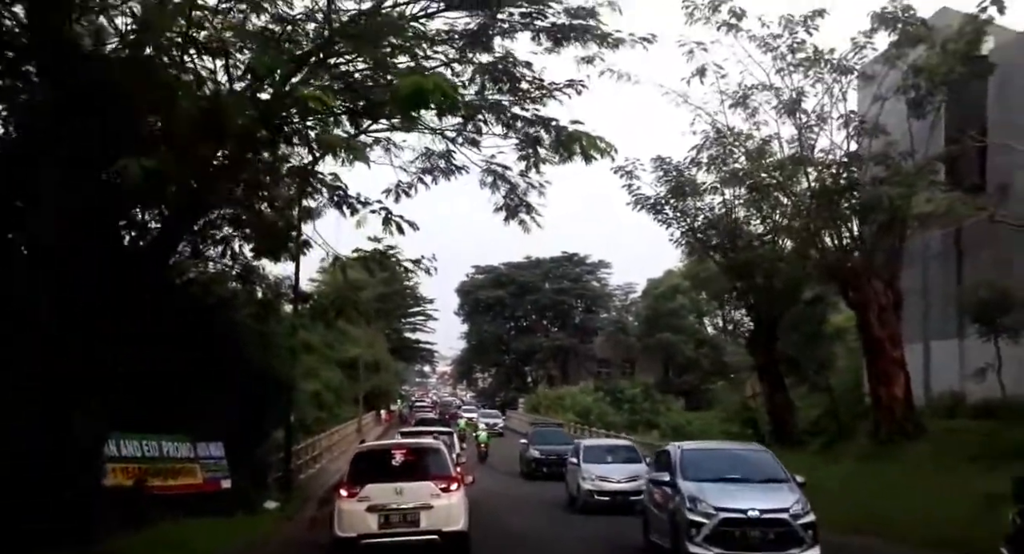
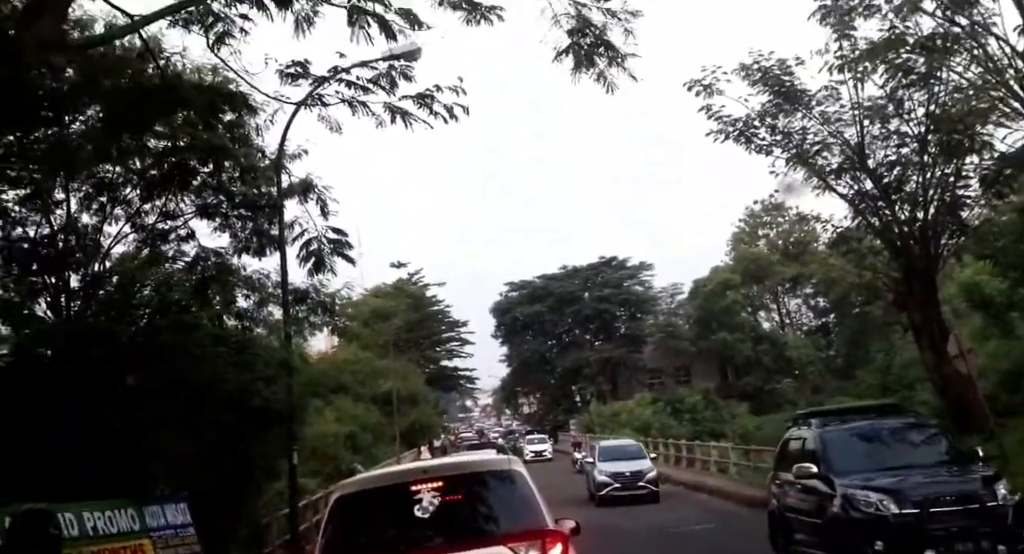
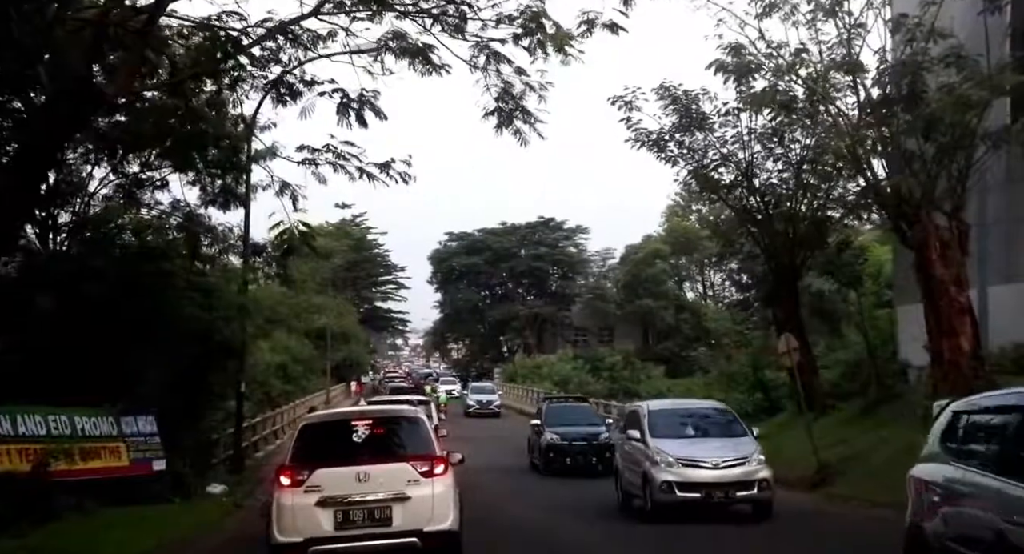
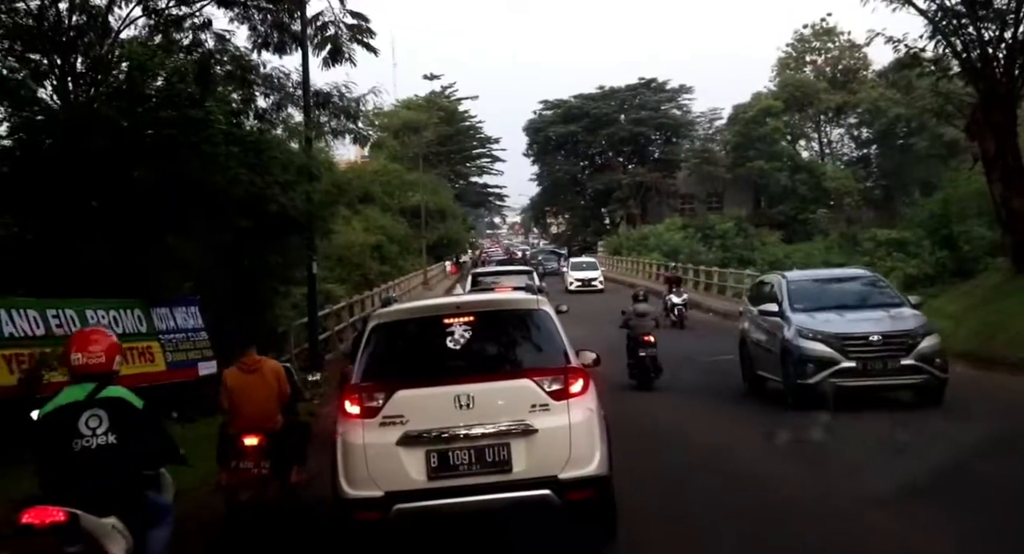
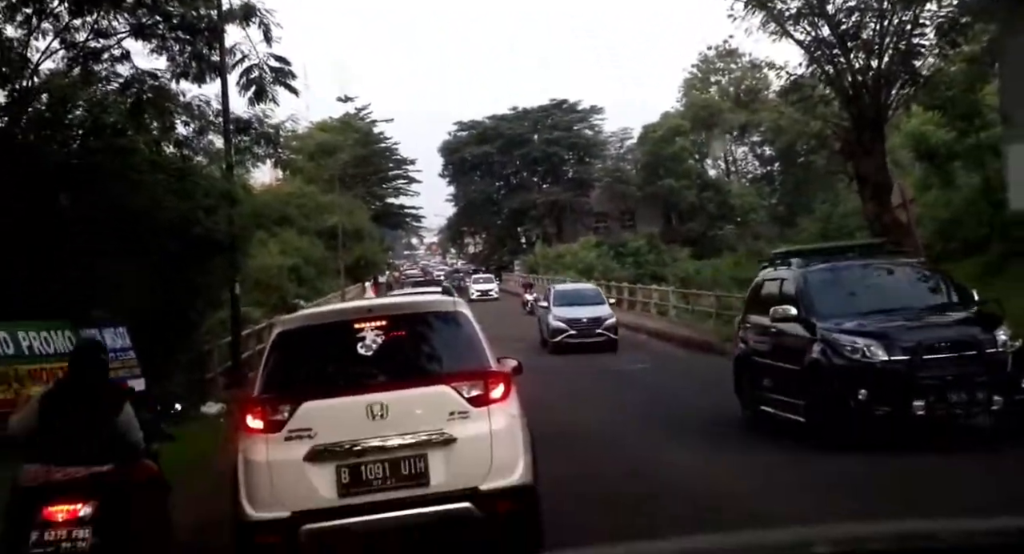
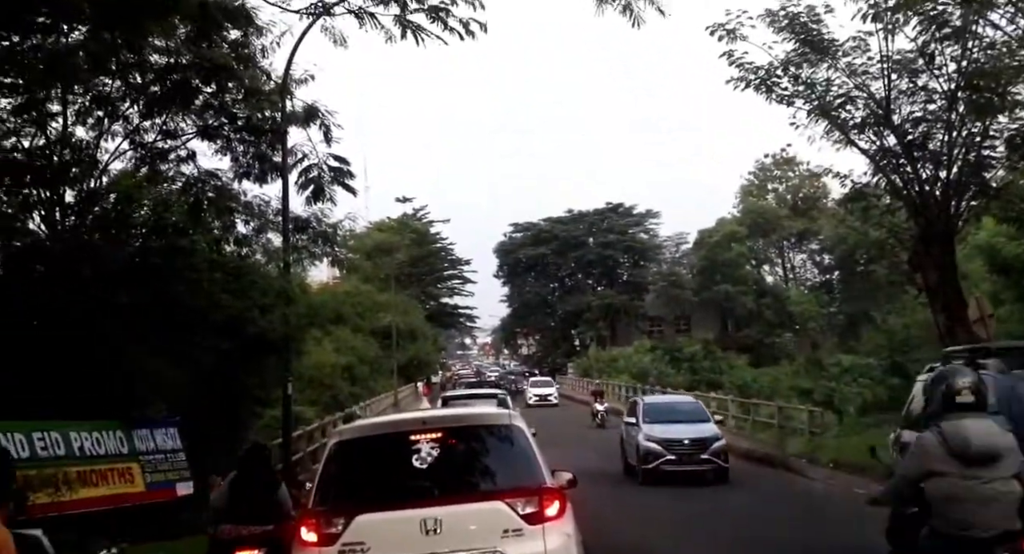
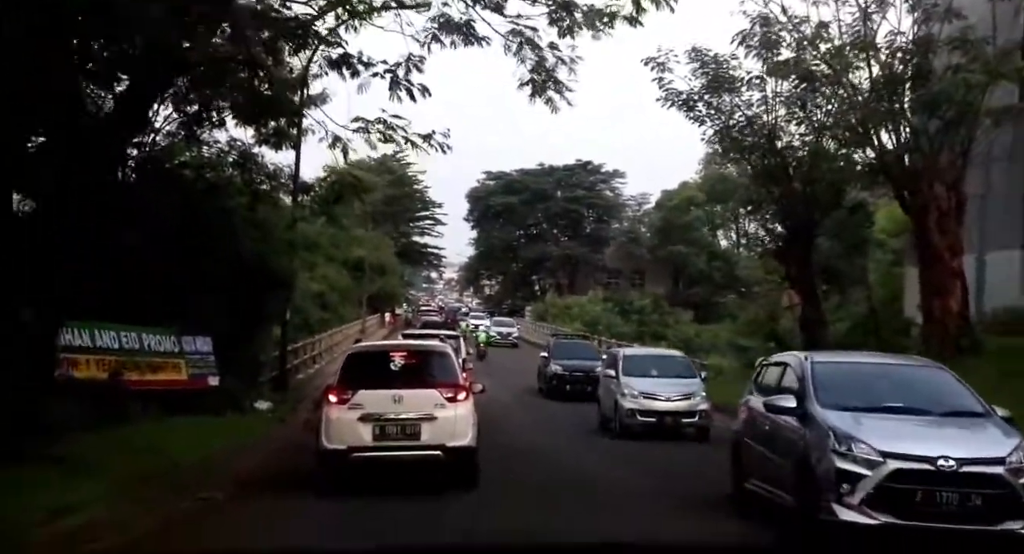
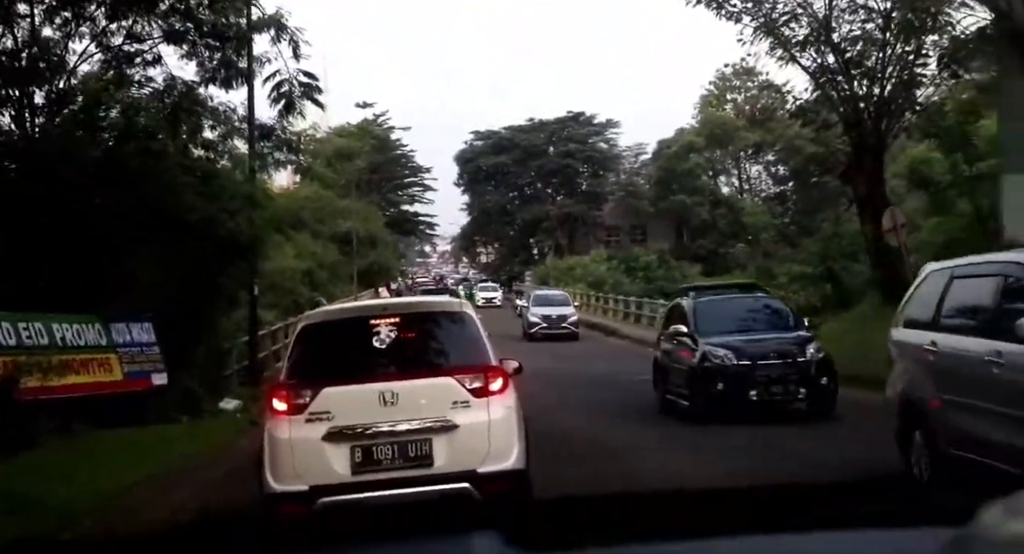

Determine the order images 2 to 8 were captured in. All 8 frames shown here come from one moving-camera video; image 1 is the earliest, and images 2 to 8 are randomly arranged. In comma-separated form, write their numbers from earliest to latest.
7, 3, 8, 2, 5, 6, 4
